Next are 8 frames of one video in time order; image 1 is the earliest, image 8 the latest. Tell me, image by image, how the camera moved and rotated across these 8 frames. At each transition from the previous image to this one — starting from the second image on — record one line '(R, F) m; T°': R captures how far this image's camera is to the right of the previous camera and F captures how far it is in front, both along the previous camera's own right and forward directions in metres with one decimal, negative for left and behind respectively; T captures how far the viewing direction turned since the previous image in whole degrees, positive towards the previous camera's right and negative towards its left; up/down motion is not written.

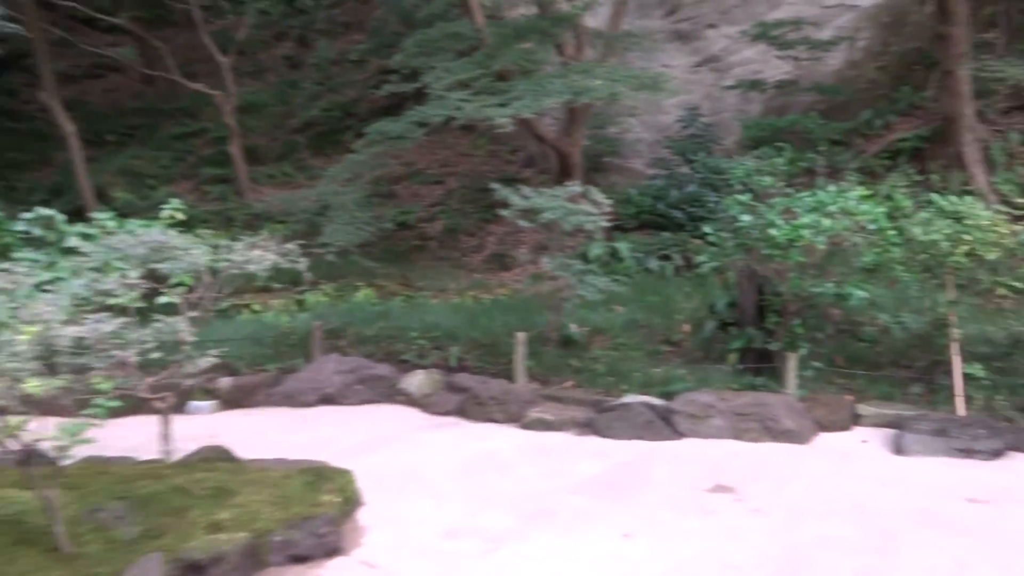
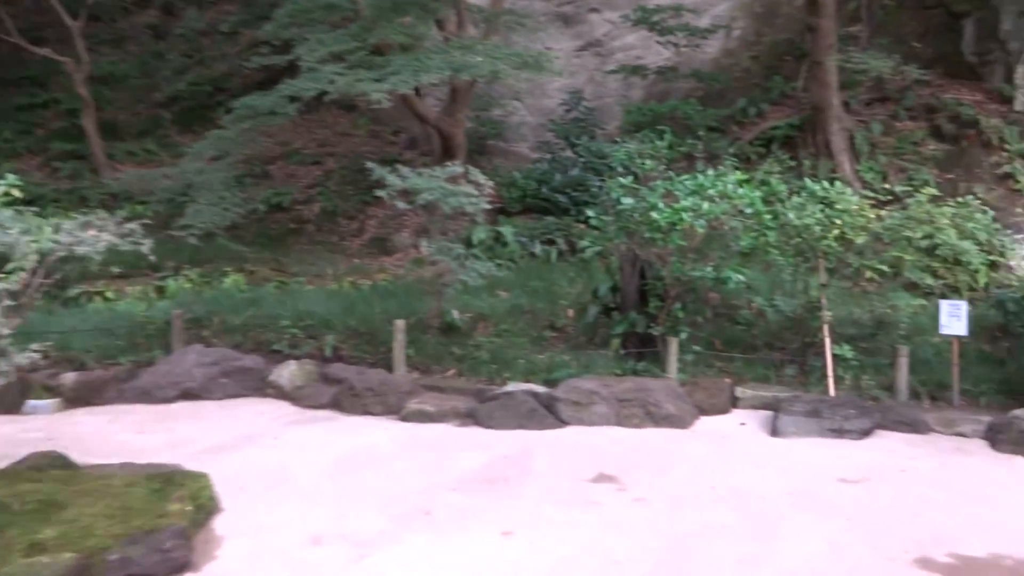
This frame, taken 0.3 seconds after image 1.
(+0.1, +0.2) m; +8°
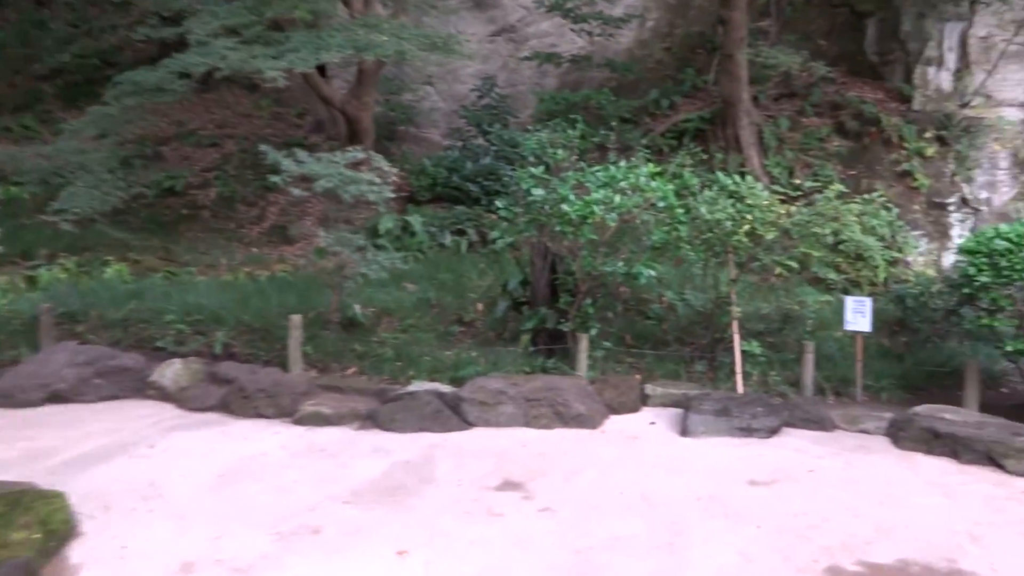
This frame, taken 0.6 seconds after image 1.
(+0.1, +0.3) m; +6°
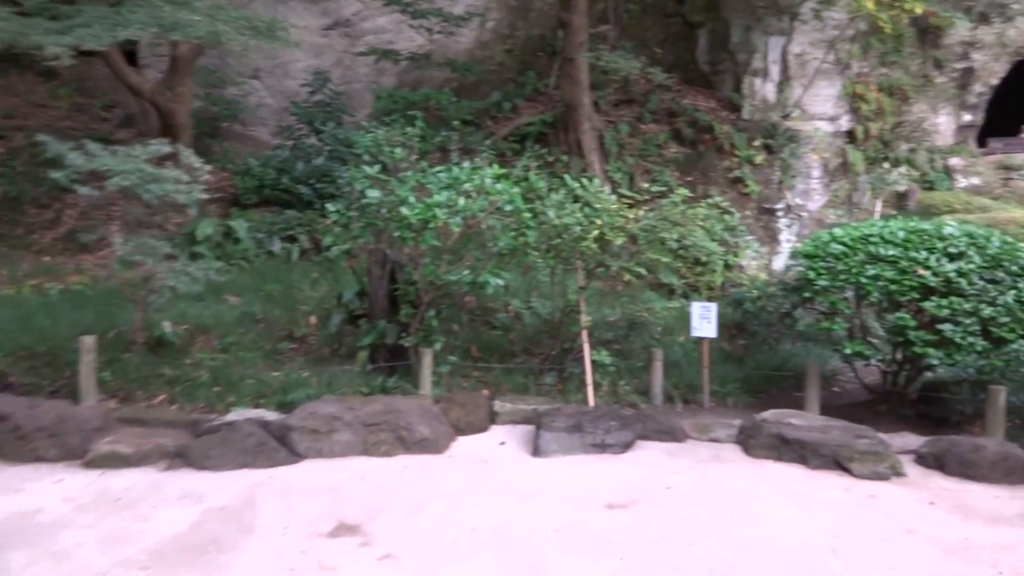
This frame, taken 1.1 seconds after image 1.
(0.0, +0.4) m; +11°
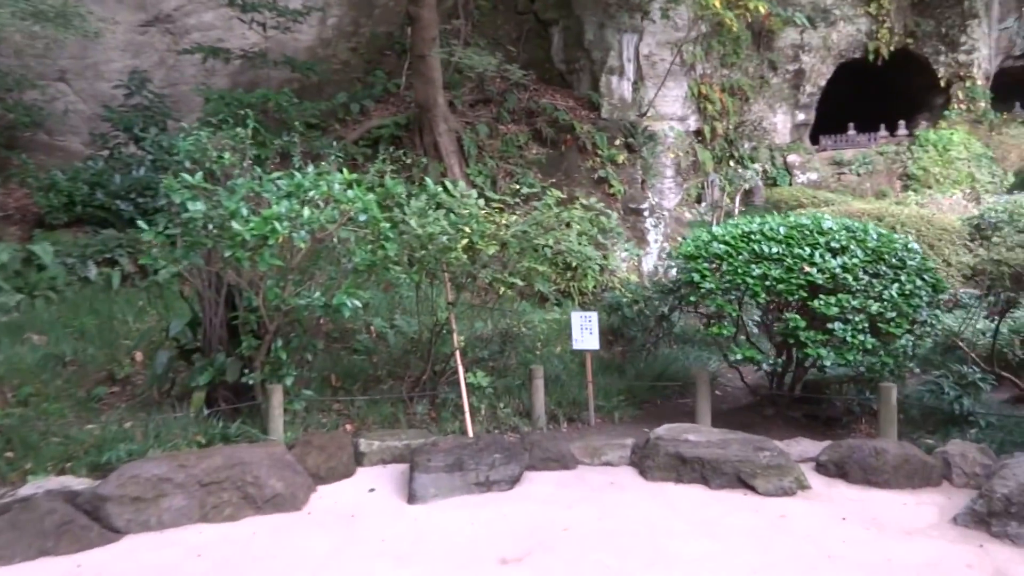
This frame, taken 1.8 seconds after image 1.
(0.0, +0.6) m; +10°
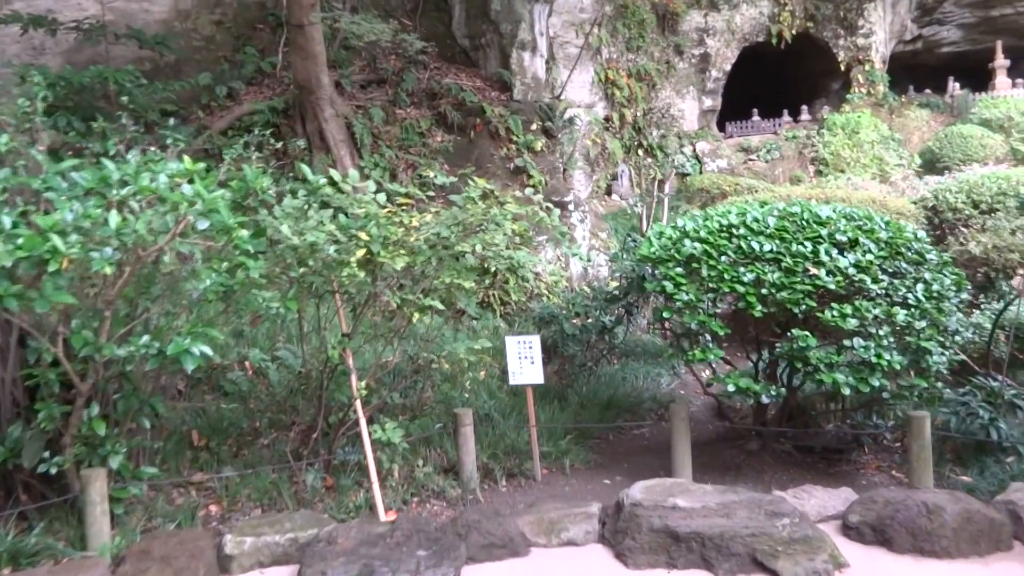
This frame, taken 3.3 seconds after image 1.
(-0.1, +1.2) m; +7°
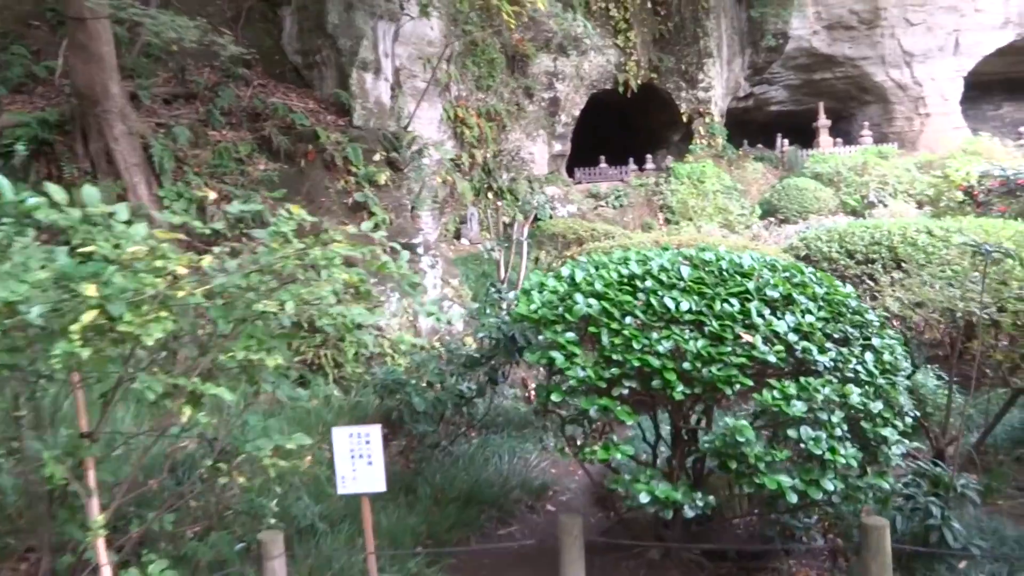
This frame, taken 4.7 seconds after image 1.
(0.0, +1.0) m; +11°
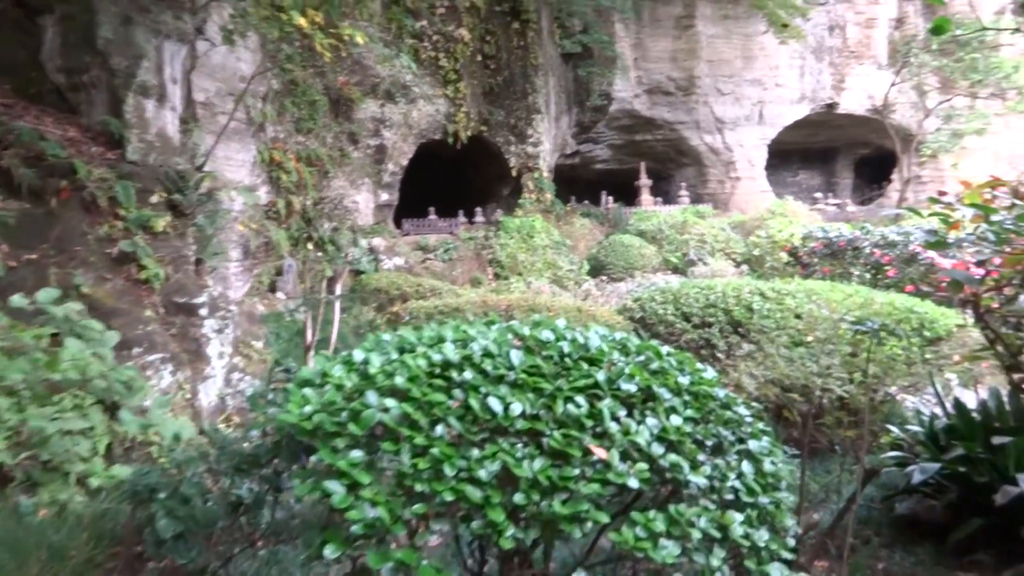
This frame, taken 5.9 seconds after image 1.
(+0.2, +0.7) m; +12°
